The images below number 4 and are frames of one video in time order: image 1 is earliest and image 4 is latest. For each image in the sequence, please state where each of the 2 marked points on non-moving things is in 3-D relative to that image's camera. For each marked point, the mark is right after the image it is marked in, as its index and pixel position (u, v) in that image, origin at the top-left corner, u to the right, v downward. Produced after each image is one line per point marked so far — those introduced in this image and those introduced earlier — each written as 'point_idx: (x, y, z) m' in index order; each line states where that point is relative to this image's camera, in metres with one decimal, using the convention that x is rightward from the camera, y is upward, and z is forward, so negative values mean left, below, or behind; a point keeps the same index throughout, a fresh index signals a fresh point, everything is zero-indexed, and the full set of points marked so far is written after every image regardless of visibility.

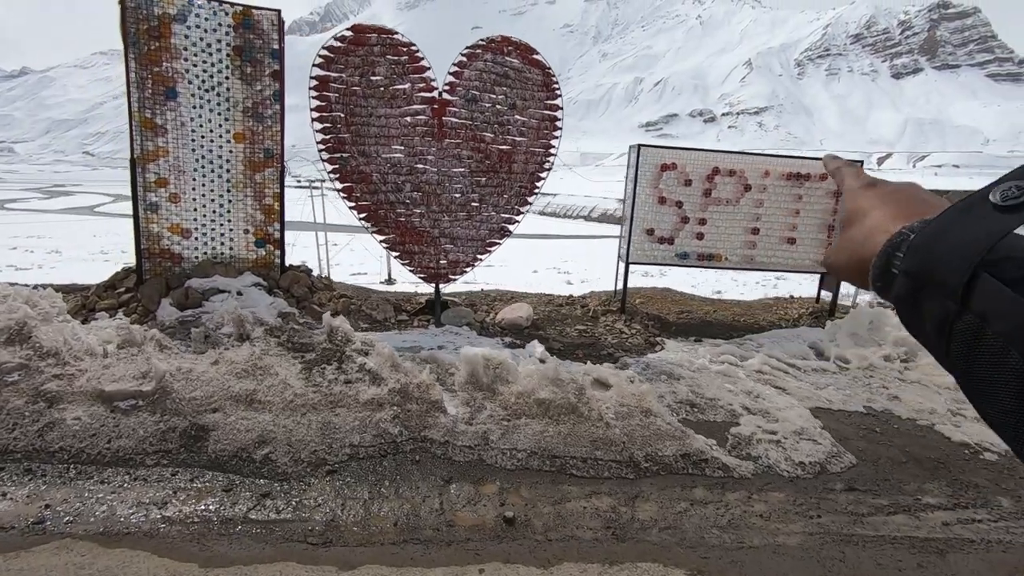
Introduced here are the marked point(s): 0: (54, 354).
0: (-2.6, -0.4, +3.1) m
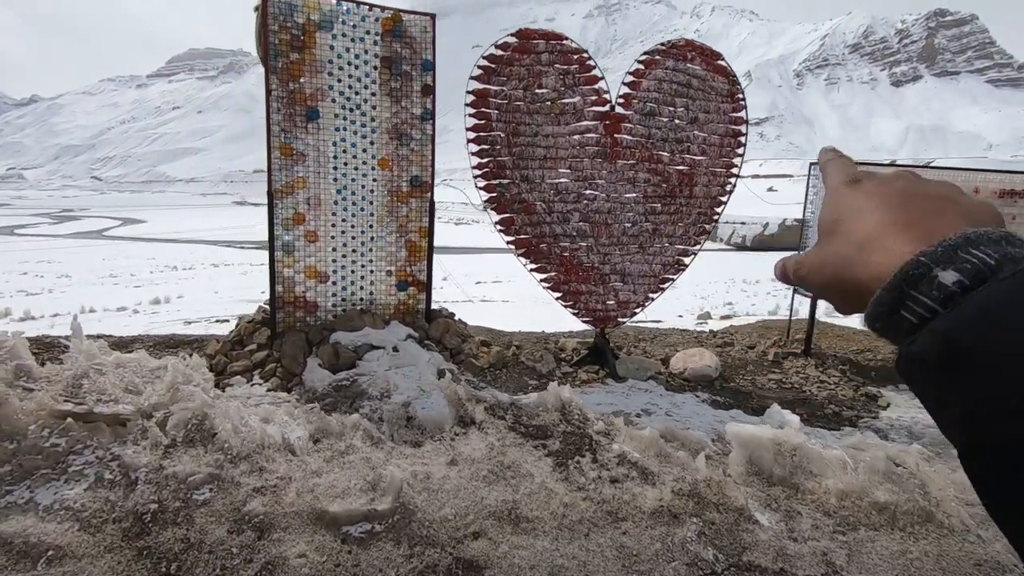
0: (-1.2, -0.7, +2.4) m
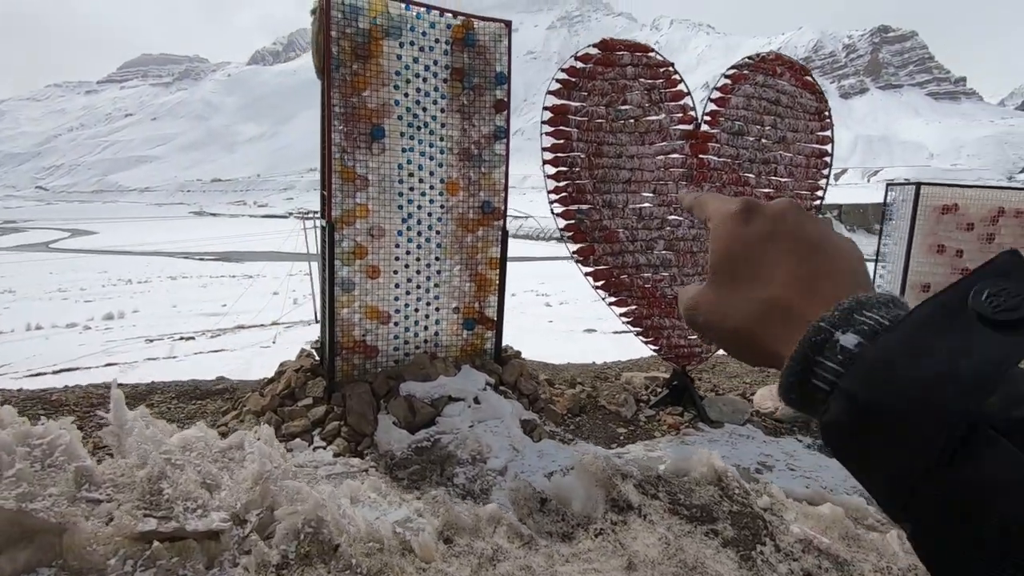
0: (-0.5, -1.0, +1.9) m
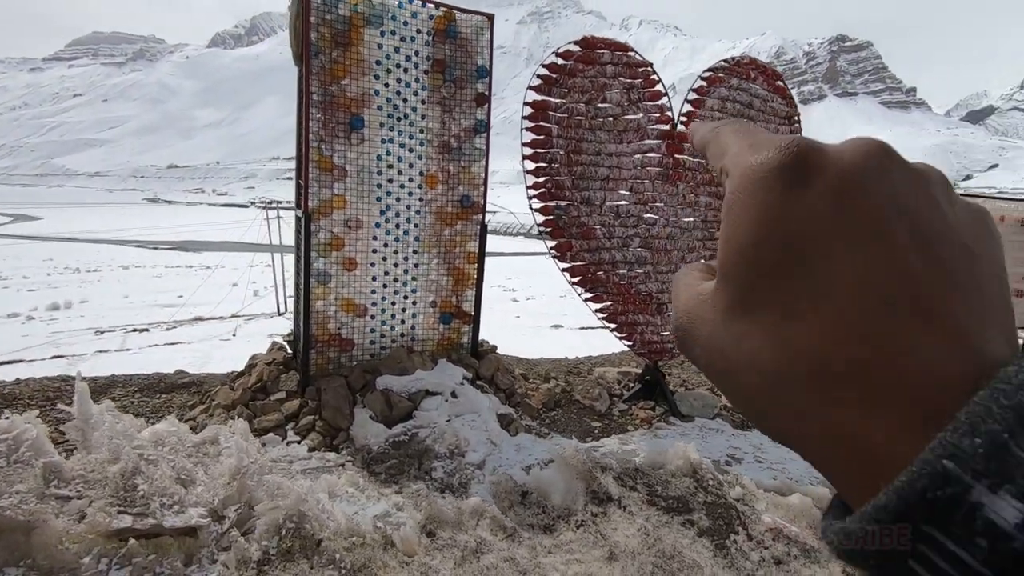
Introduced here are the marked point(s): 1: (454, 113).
0: (-0.5, -1.0, +1.9) m
1: (-0.4, +1.2, +3.6) m
